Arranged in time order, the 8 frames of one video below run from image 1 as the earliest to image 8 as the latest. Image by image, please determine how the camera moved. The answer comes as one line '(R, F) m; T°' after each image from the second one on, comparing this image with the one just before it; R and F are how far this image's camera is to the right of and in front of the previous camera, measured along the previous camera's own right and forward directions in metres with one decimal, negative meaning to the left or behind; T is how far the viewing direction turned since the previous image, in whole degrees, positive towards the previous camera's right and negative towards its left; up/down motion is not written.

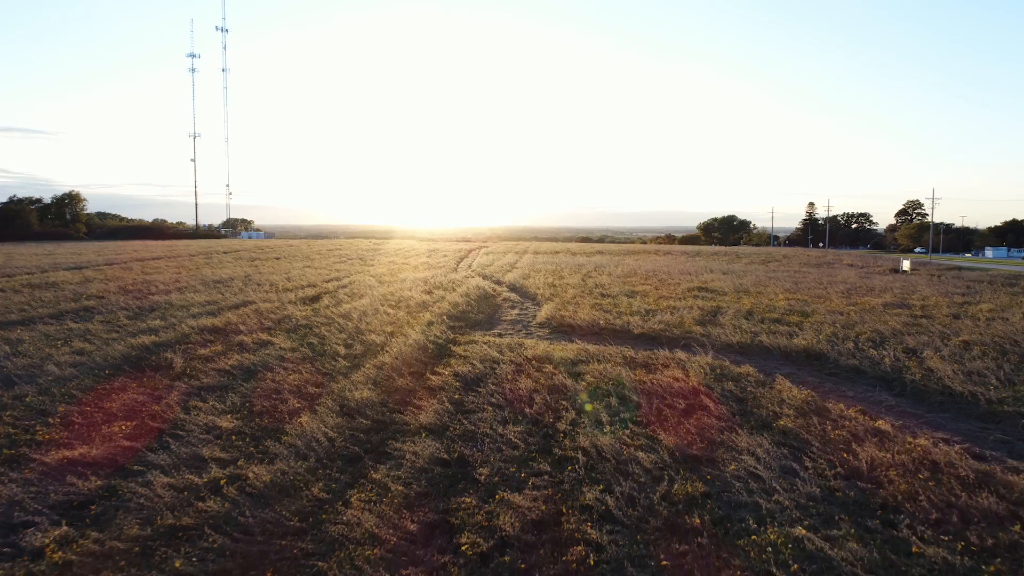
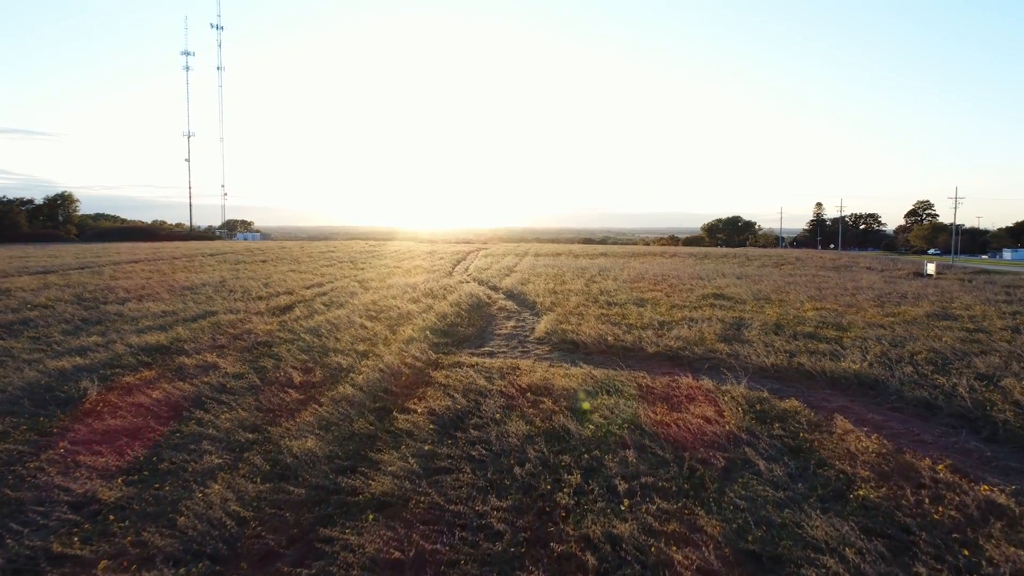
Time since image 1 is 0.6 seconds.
(+0.1, +2.1) m; 0°
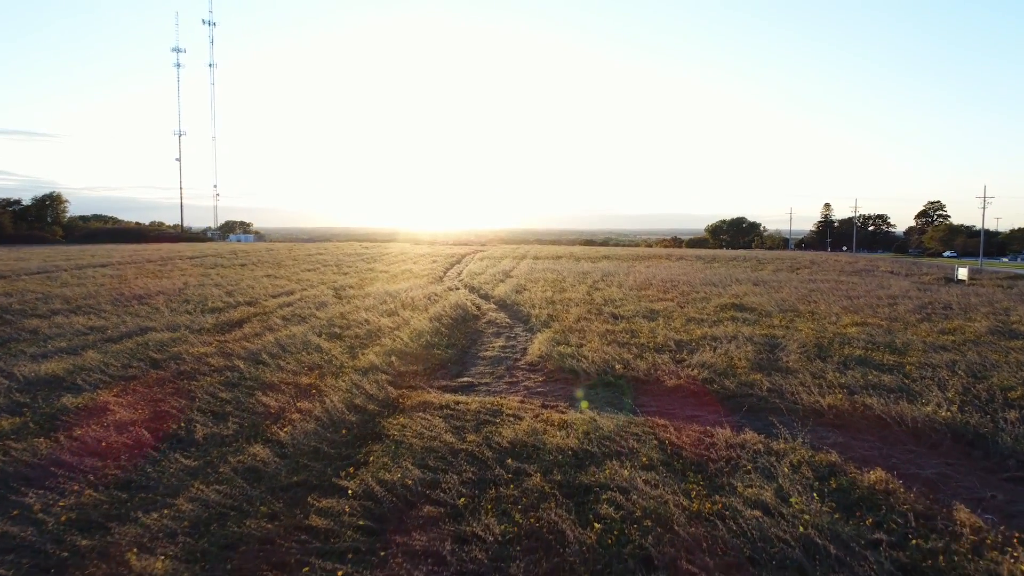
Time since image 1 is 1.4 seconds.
(+0.2, +2.5) m; 0°
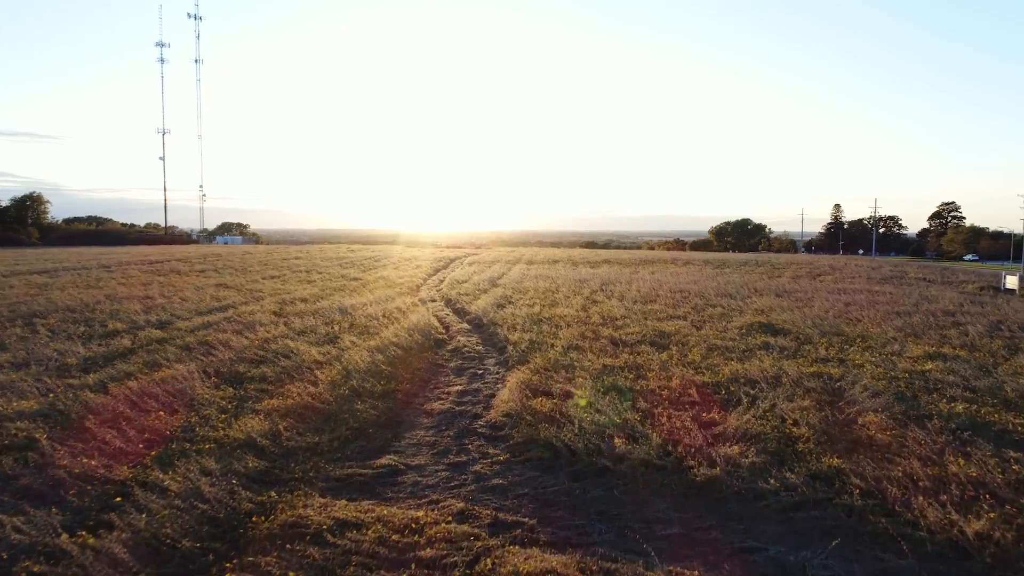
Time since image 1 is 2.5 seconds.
(+0.4, +3.6) m; 0°
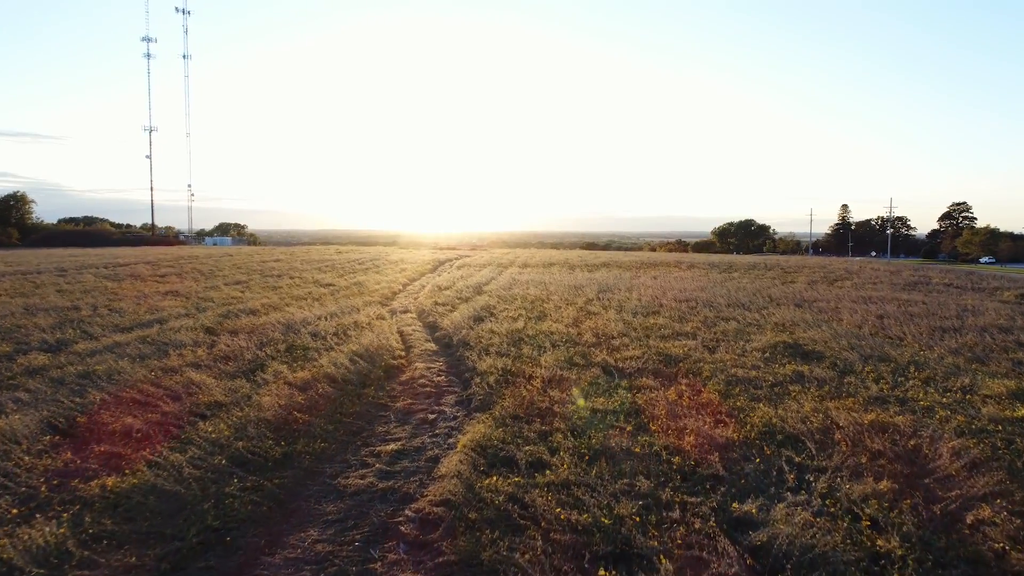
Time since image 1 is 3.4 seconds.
(+0.3, +2.7) m; 0°
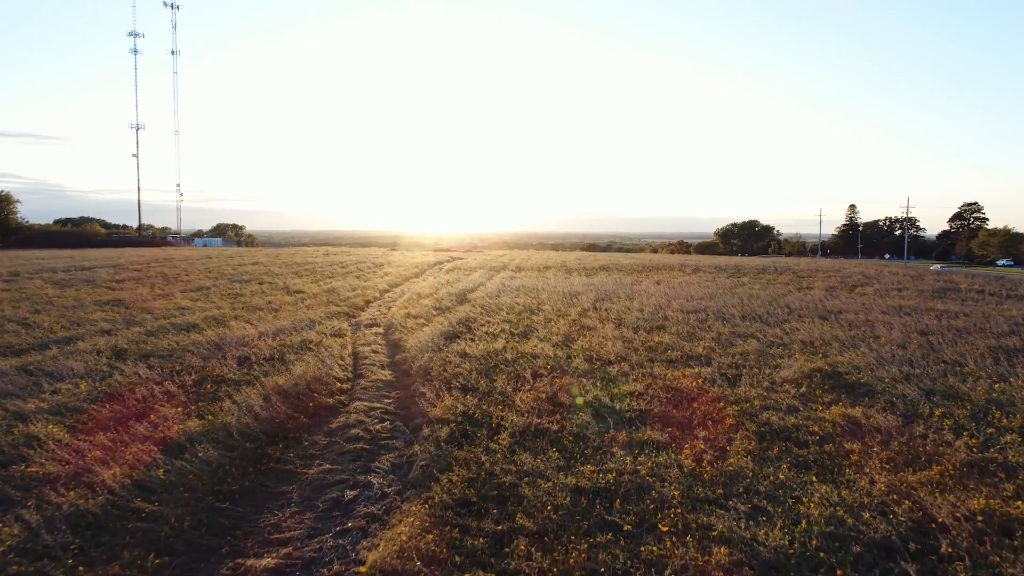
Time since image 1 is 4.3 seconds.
(+0.3, +2.5) m; 0°
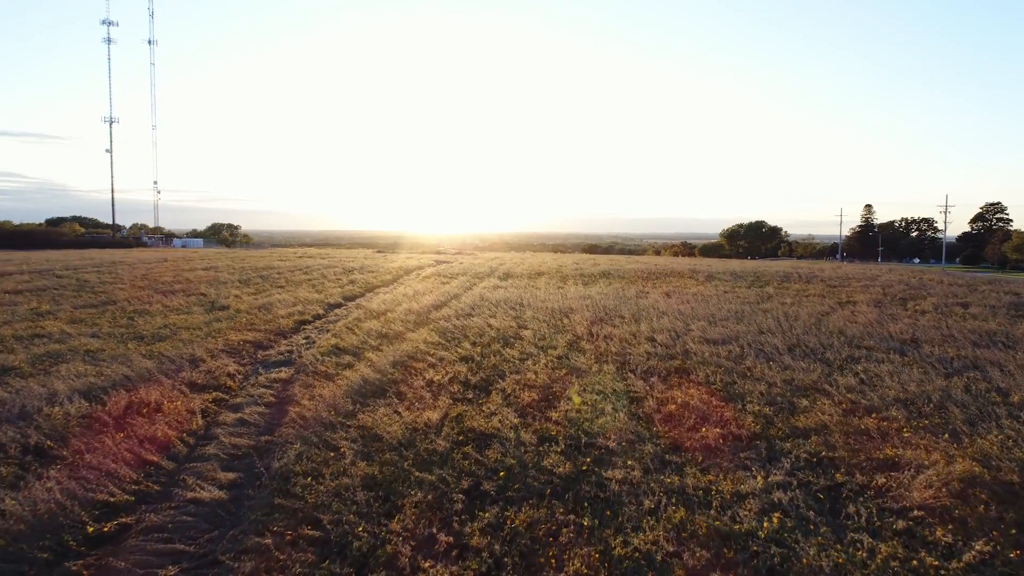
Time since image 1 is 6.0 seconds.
(+0.5, +4.6) m; 0°
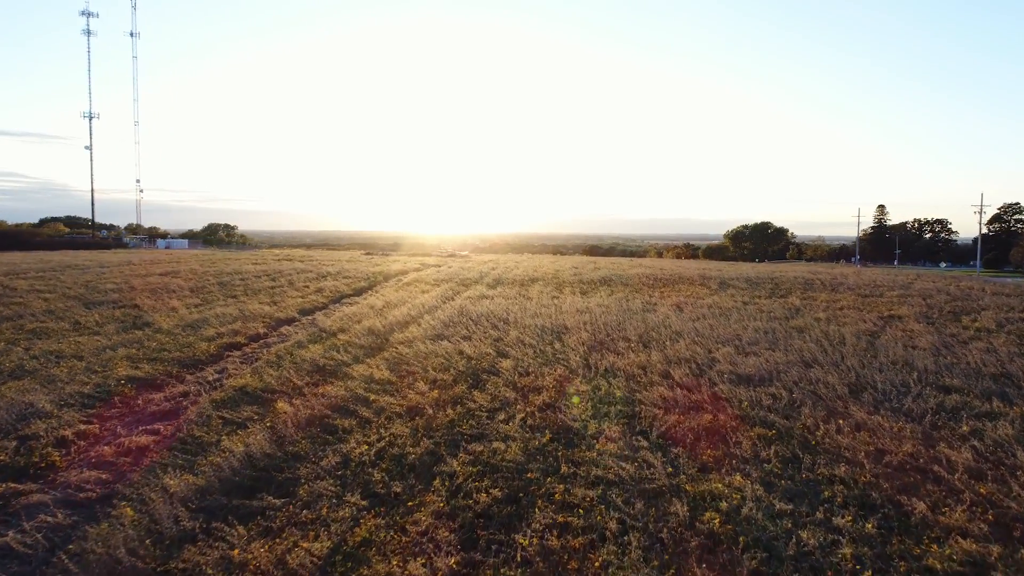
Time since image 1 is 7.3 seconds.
(+0.3, +3.3) m; 0°
